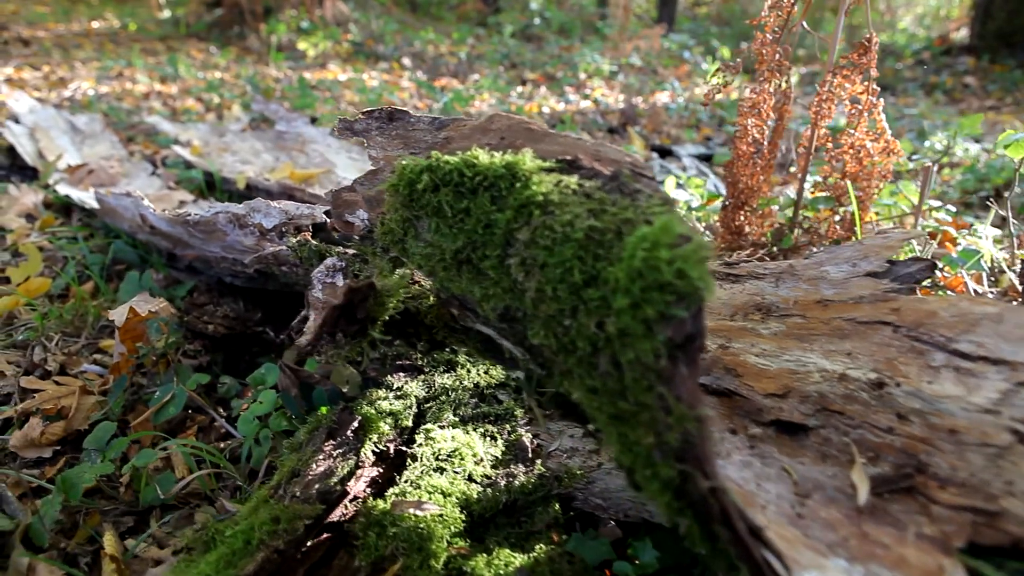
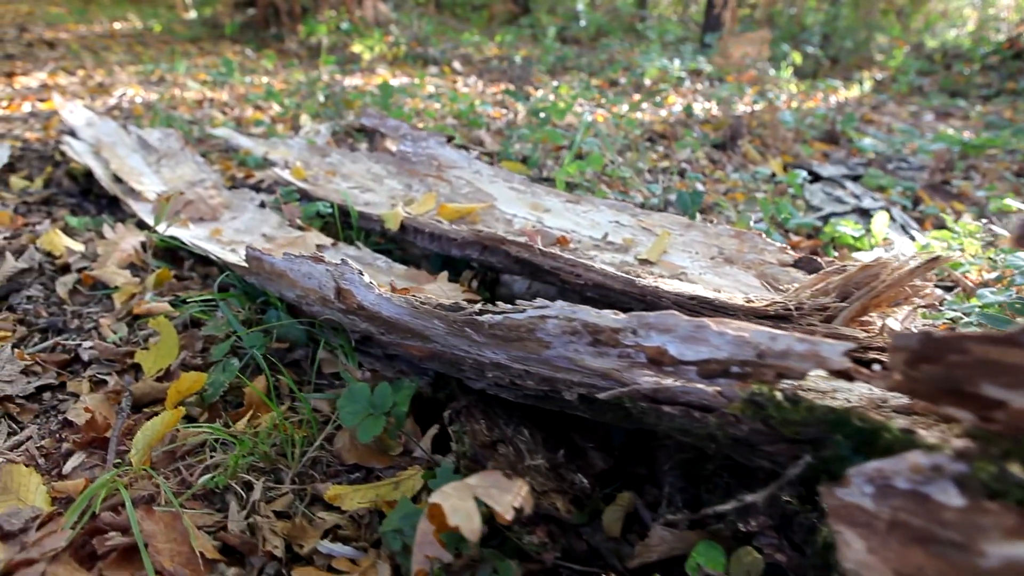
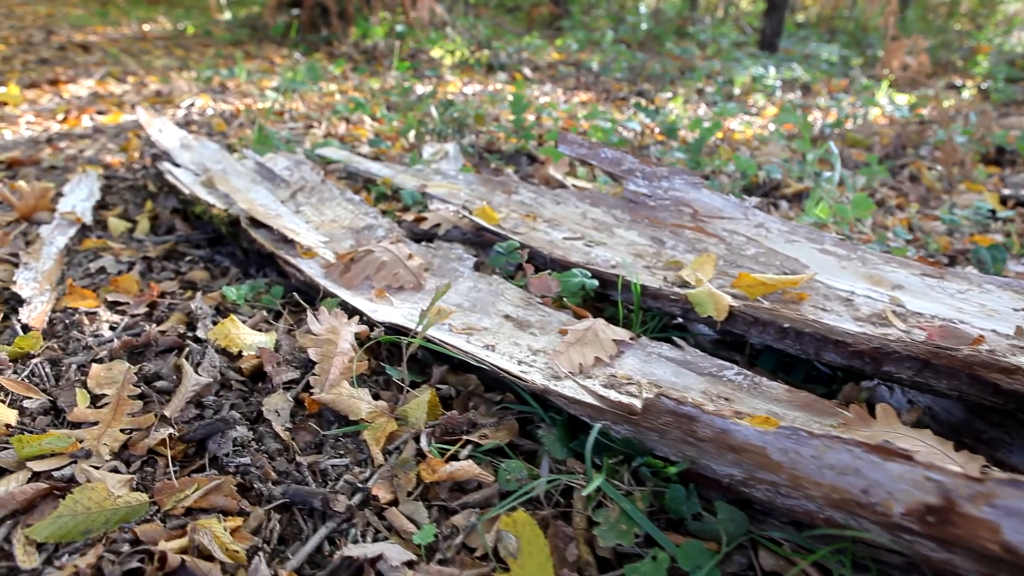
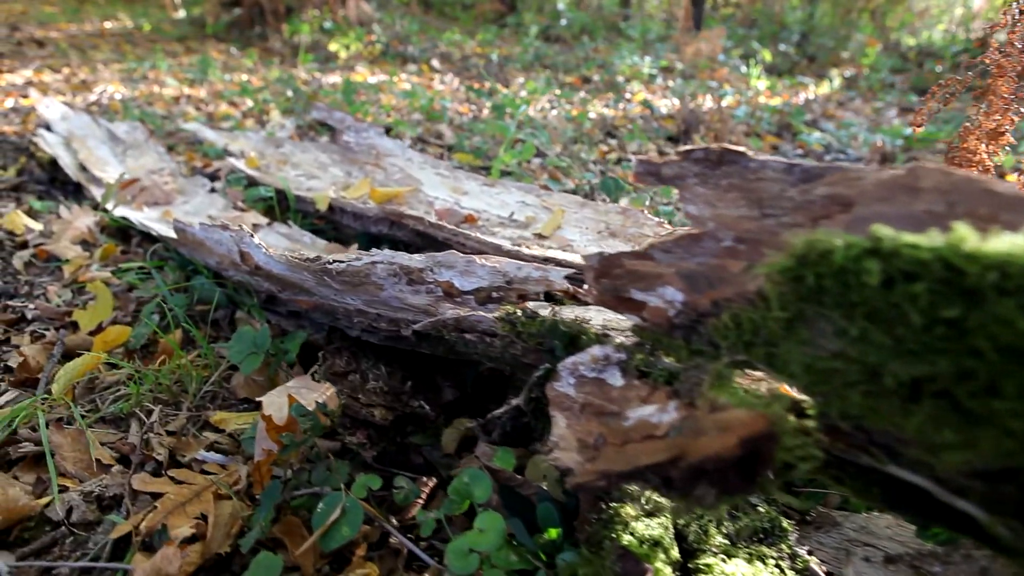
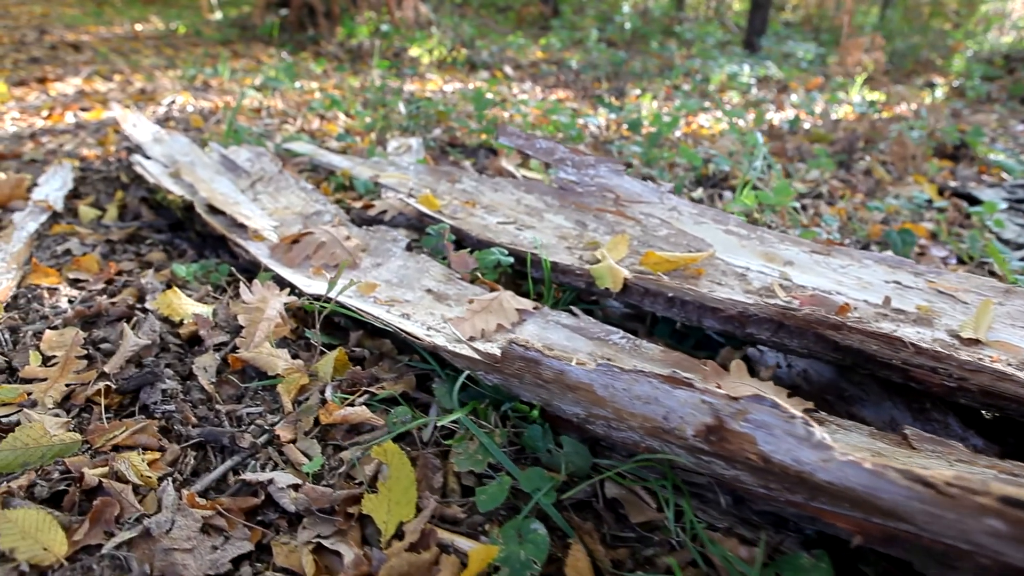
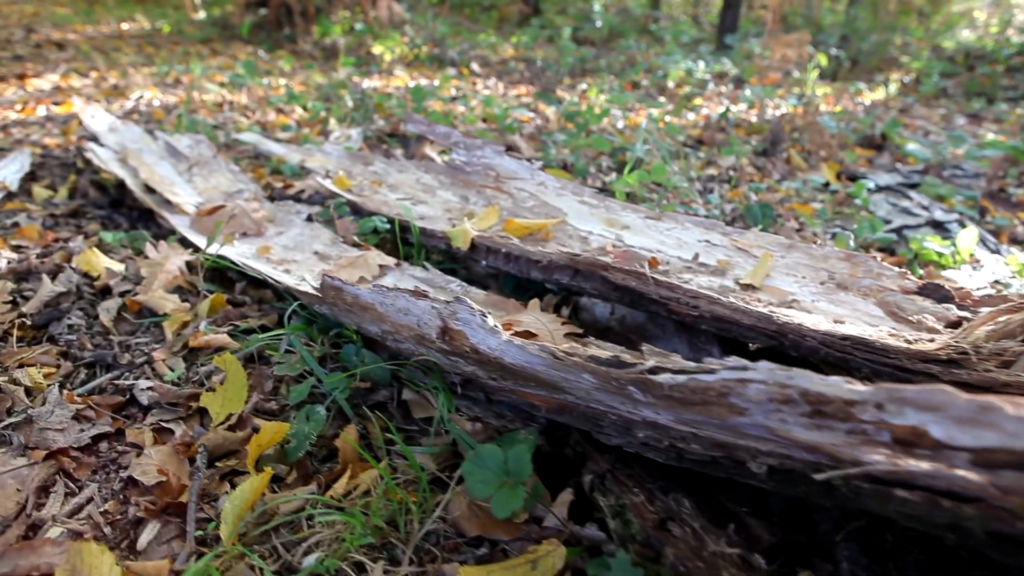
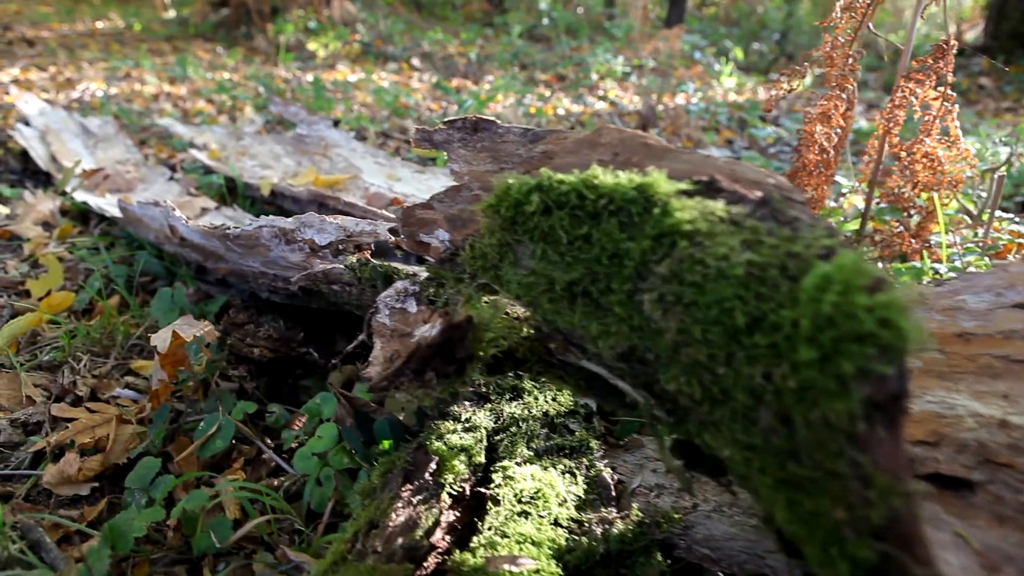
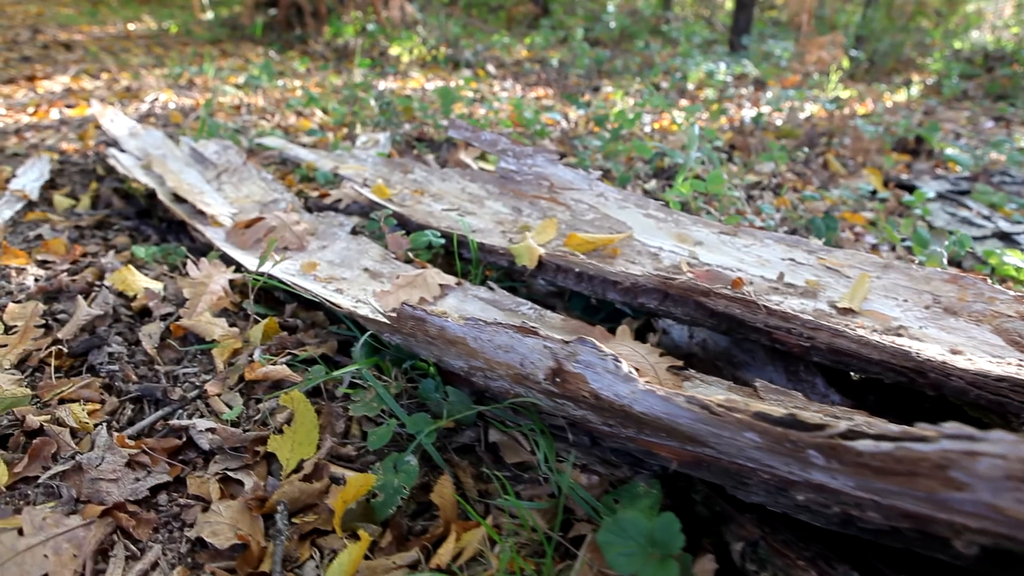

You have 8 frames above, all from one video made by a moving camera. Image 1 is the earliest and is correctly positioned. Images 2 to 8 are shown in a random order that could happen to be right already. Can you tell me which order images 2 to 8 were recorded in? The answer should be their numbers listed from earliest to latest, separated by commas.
7, 4, 2, 6, 8, 5, 3
